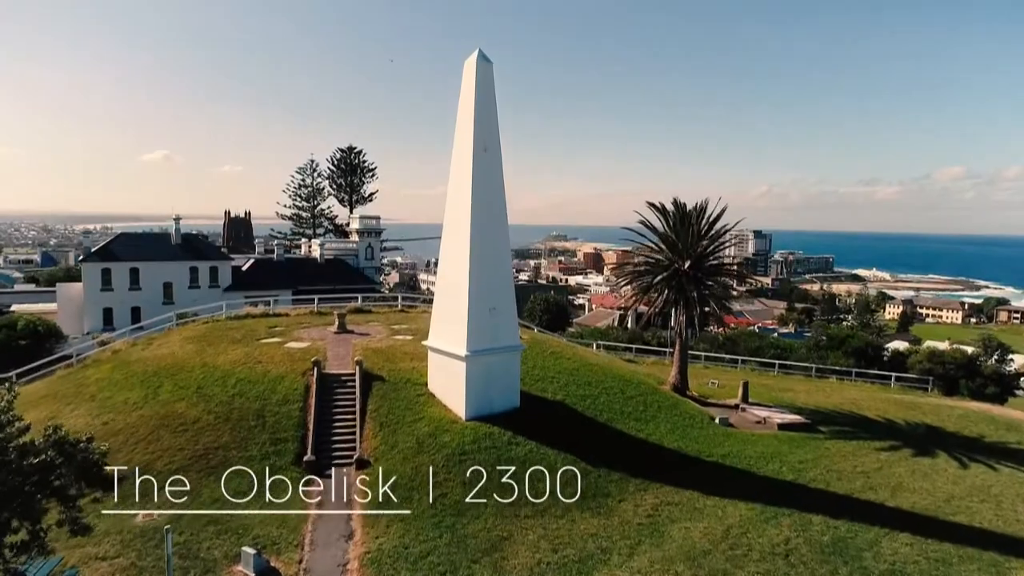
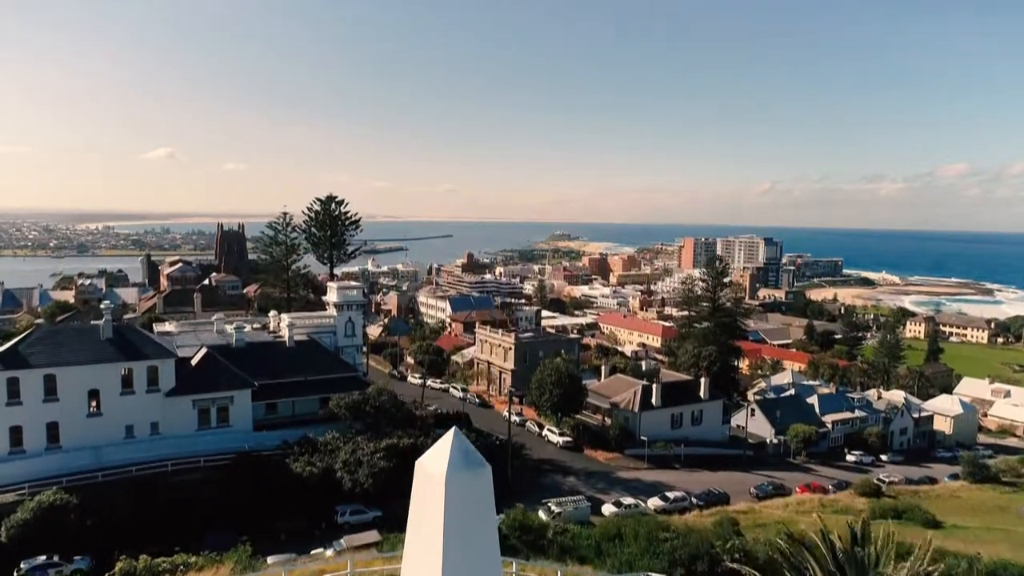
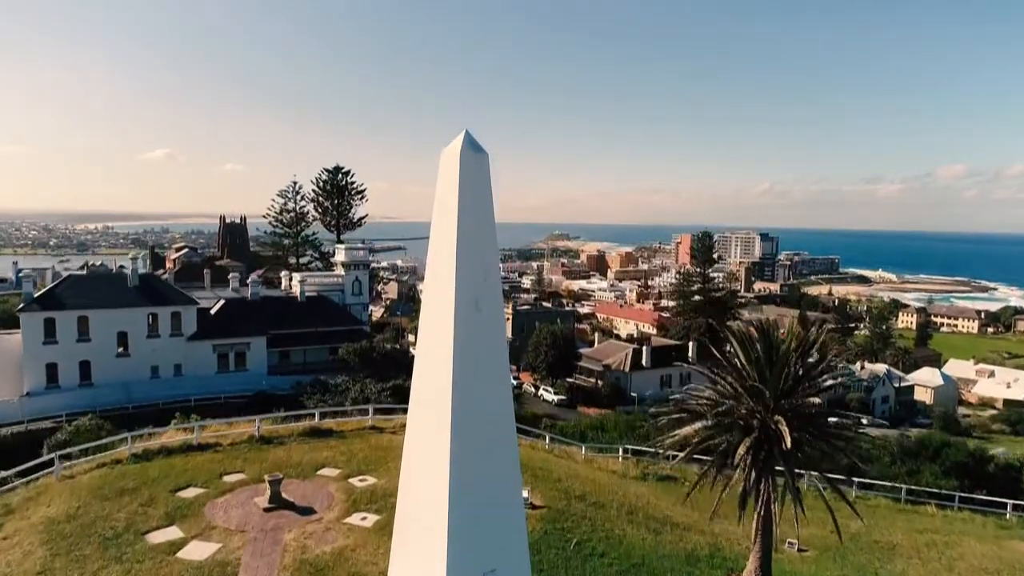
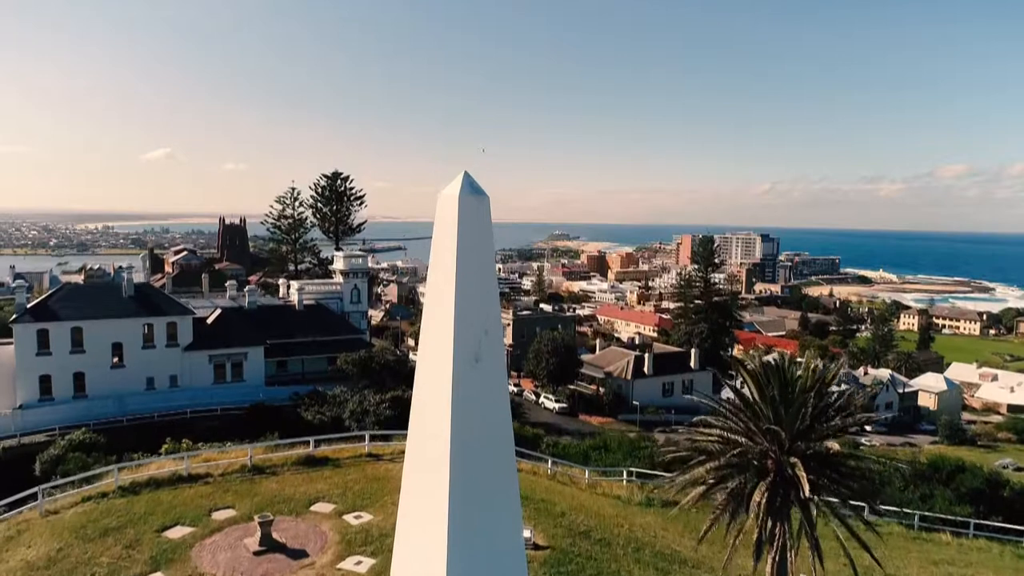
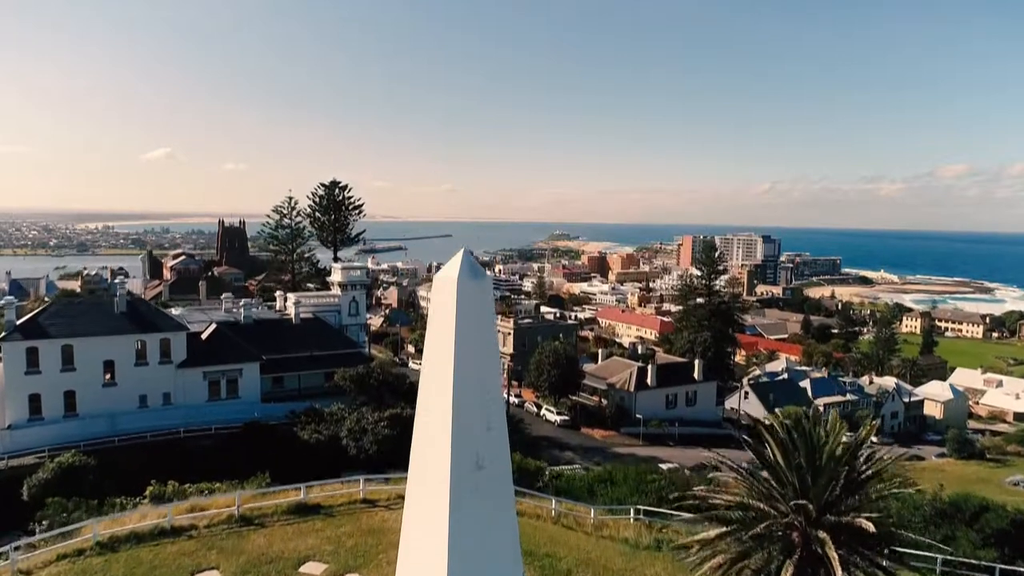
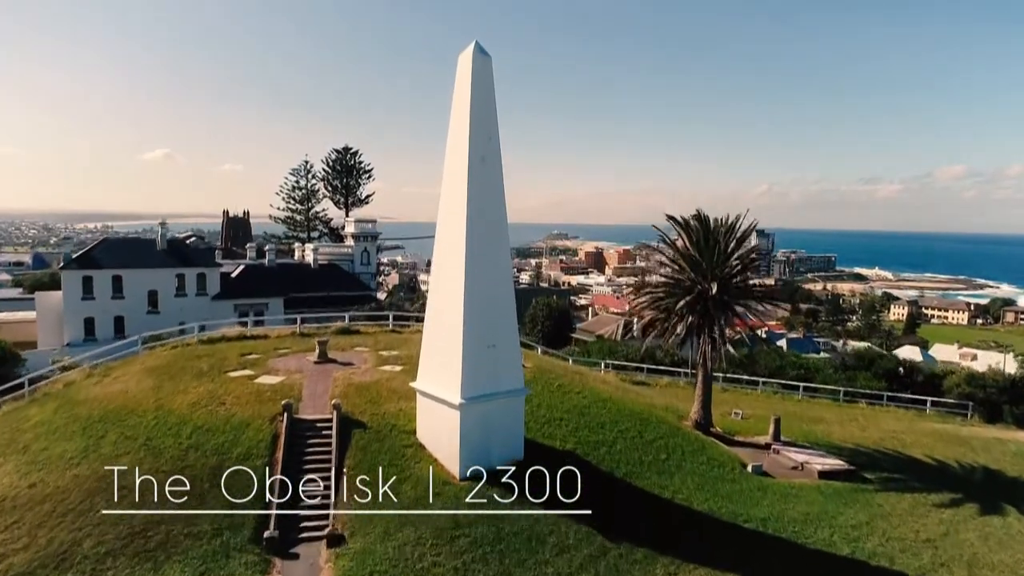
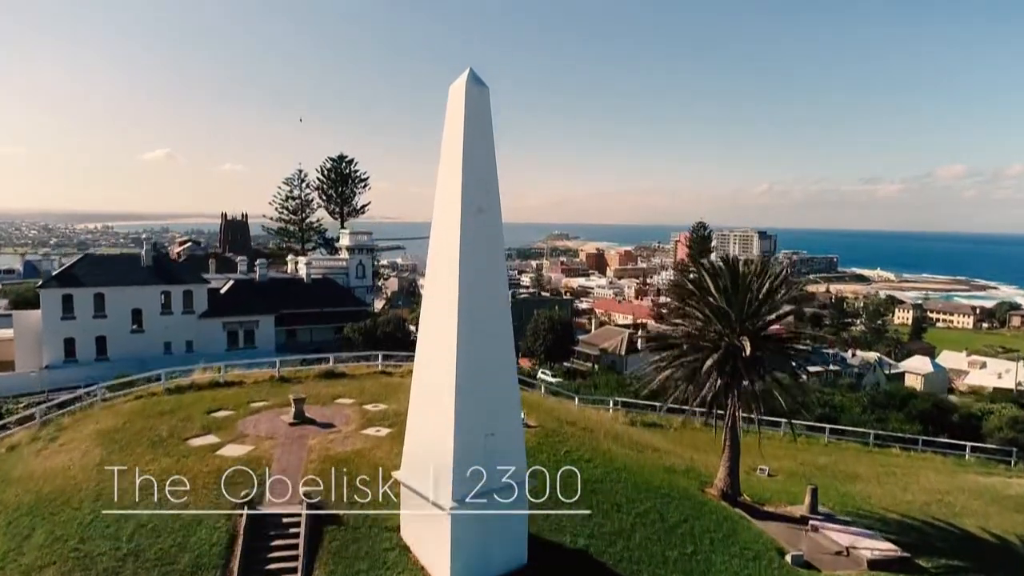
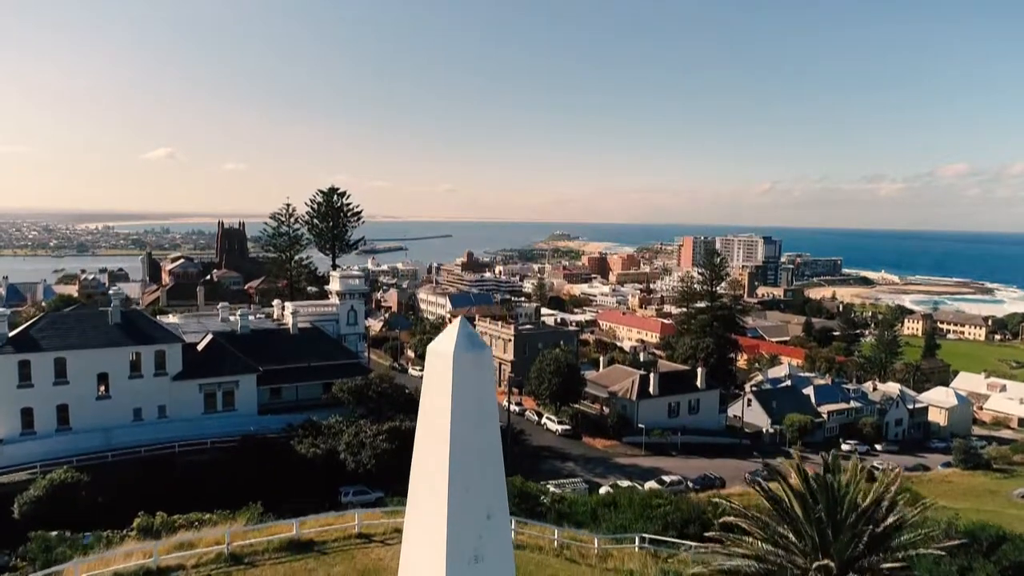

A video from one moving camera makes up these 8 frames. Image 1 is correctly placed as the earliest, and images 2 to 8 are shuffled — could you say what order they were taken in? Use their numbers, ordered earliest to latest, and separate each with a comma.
6, 7, 3, 4, 5, 8, 2
